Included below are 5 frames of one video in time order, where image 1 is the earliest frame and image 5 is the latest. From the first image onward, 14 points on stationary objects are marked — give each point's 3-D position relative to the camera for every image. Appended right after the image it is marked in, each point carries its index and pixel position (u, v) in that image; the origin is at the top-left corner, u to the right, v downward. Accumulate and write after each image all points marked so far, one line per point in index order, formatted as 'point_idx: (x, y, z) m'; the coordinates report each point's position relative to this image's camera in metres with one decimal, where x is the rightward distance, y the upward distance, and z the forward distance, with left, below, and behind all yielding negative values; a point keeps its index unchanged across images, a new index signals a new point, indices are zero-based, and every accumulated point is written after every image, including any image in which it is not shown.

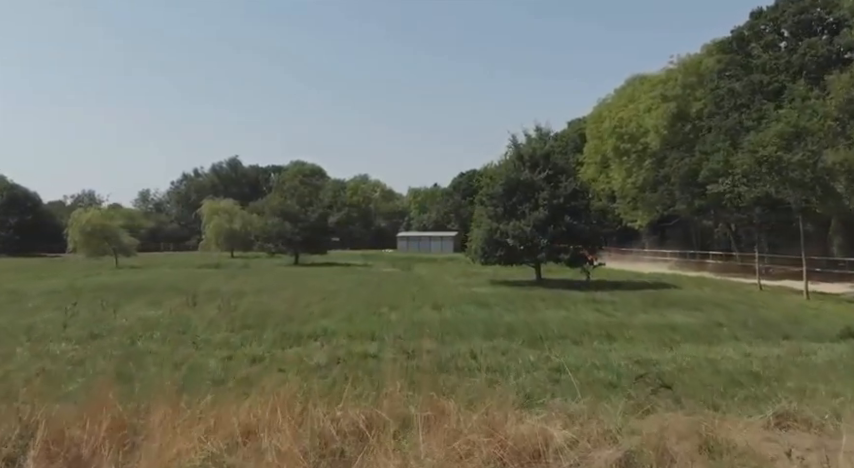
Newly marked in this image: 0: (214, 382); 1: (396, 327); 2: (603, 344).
0: (-3.6, -2.5, +12.4) m
1: (-0.8, -2.4, +18.9) m
2: (+4.0, -2.5, +16.6) m
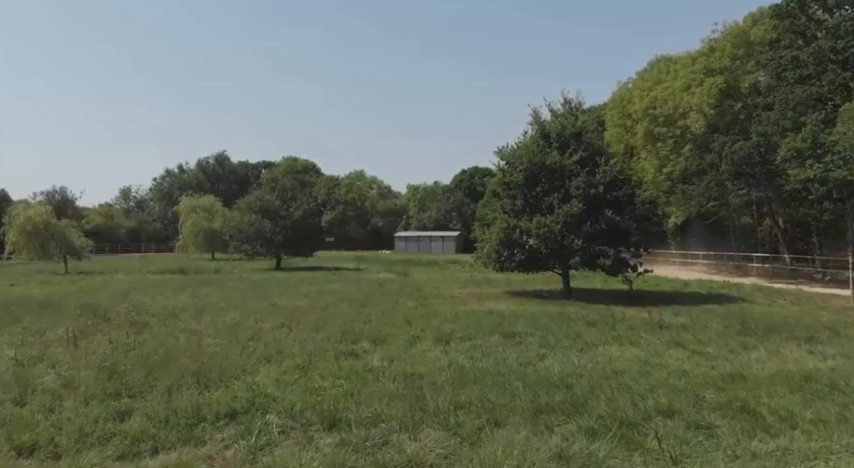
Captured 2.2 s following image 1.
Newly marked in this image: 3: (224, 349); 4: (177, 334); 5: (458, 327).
0: (-3.6, -2.5, +4.7) m
1: (-0.8, -2.4, +11.2) m
2: (+4.0, -2.4, +8.9) m
3: (-4.1, -2.3, +14.9) m
4: (-5.8, -2.3, +17.1) m
5: (+0.8, -2.3, +18.2) m
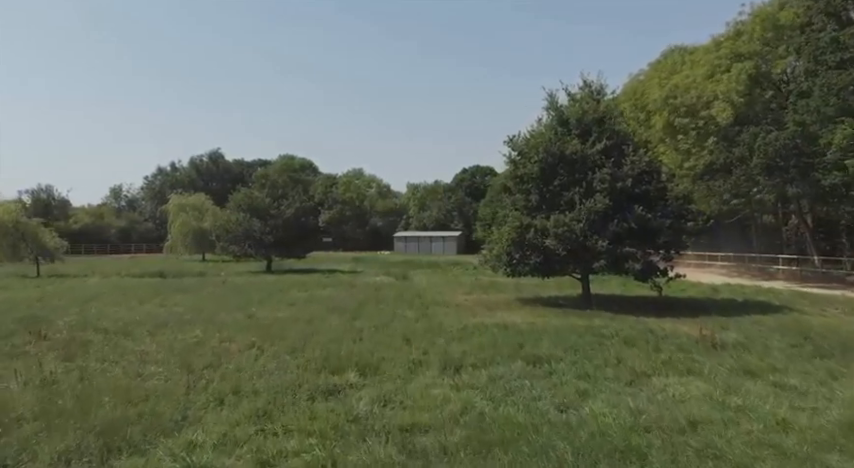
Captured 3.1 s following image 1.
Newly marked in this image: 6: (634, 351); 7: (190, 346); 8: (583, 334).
0: (-3.5, -2.5, +1.2) m
1: (-0.7, -2.3, +7.8) m
2: (+4.1, -2.4, +5.4) m
3: (-4.1, -2.3, +11.4) m
4: (-5.8, -2.3, +13.7) m
5: (+0.8, -2.3, +14.8) m
6: (+4.3, -2.4, +15.1) m
7: (-4.9, -2.3, +15.1) m
8: (+3.7, -2.4, +17.3) m
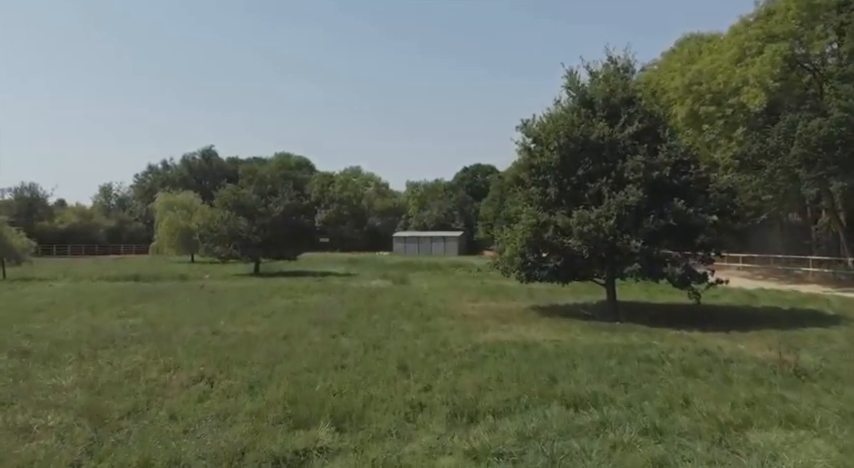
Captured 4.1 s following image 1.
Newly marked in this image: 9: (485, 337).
0: (-3.4, -2.4, -2.3) m
1: (-0.6, -2.3, +4.2) m
2: (+4.1, -2.4, +1.9) m
3: (-4.0, -2.3, +7.9) m
4: (-5.7, -2.3, +10.1) m
5: (+0.9, -2.3, +11.2) m
6: (+4.3, -2.4, +11.5) m
7: (-4.9, -2.3, +11.6) m
8: (+3.7, -2.3, +13.8) m
9: (+1.3, -2.4, +16.7) m
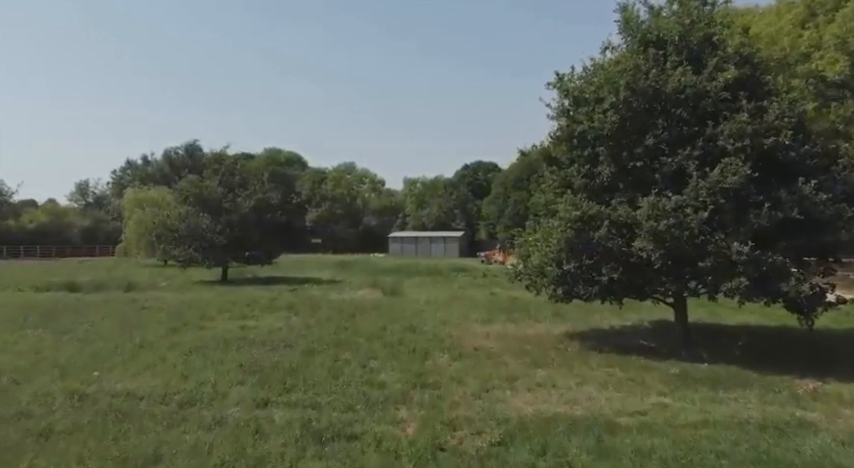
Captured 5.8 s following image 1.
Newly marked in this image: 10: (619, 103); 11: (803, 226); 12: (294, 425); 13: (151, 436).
0: (-3.5, -2.4, -9.1) m
1: (-0.7, -2.3, -2.5) m
2: (+4.0, -2.4, -4.9) m
3: (-4.1, -2.3, +1.1) m
4: (-5.8, -2.2, +3.4) m
5: (+0.8, -2.2, +4.5) m
6: (+4.2, -2.3, +4.8) m
7: (-4.9, -2.2, +4.8) m
8: (+3.6, -2.3, +7.0) m
9: (+1.2, -2.3, +9.9) m
10: (+3.8, +2.6, +14.5) m
11: (+6.9, +0.2, +13.5) m
12: (-1.6, -2.3, +8.7) m
13: (-3.2, -2.3, +8.4) m
